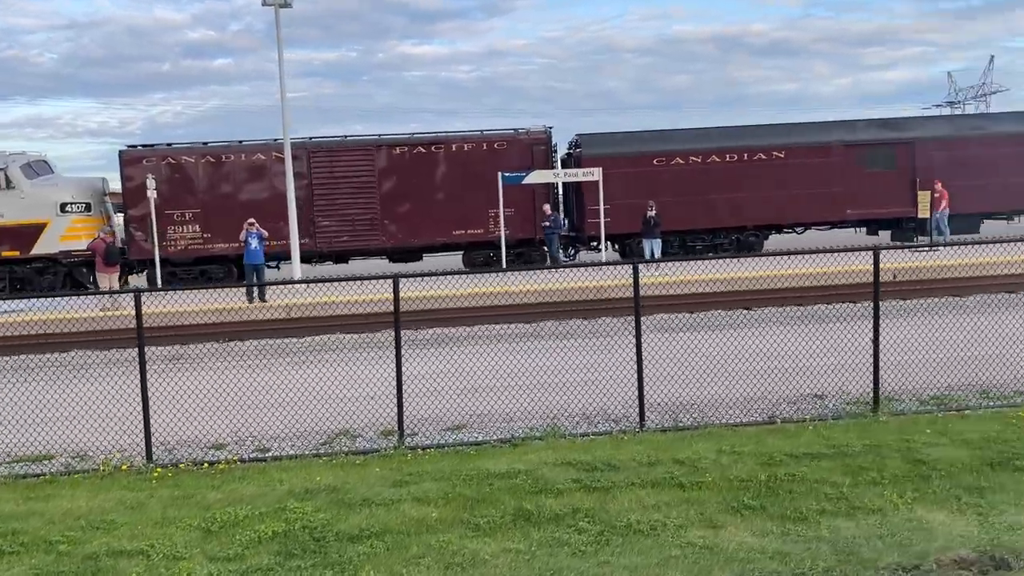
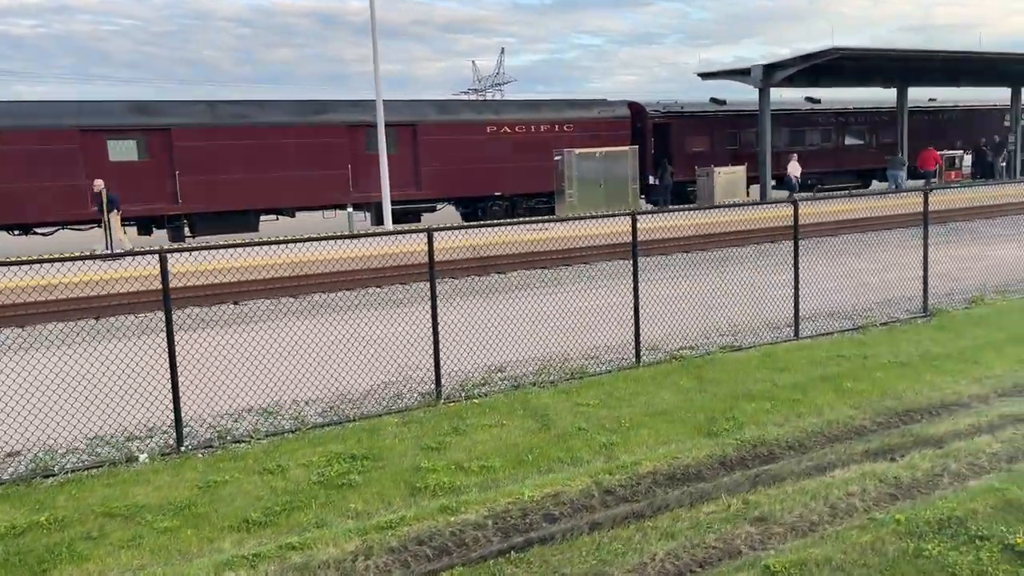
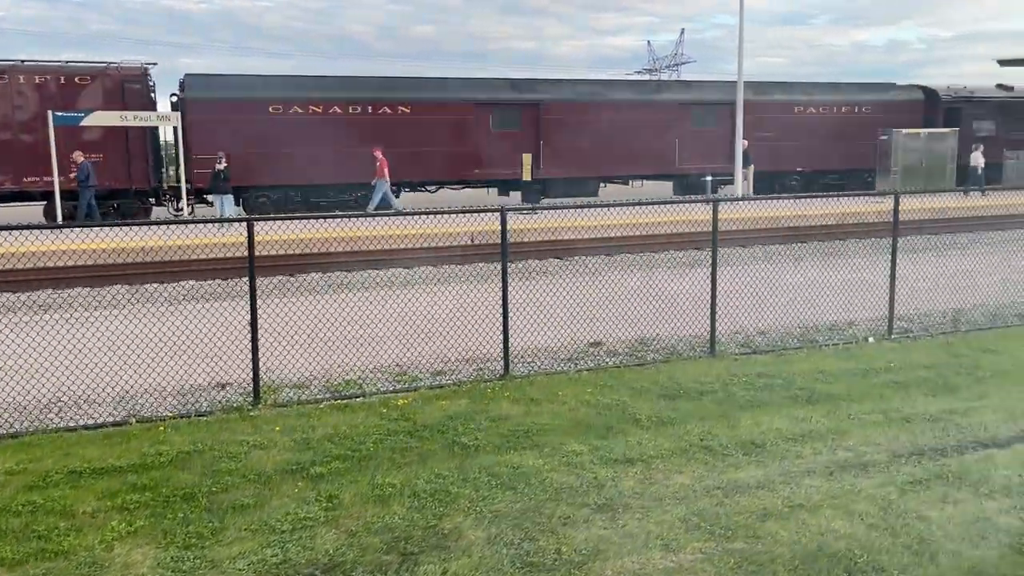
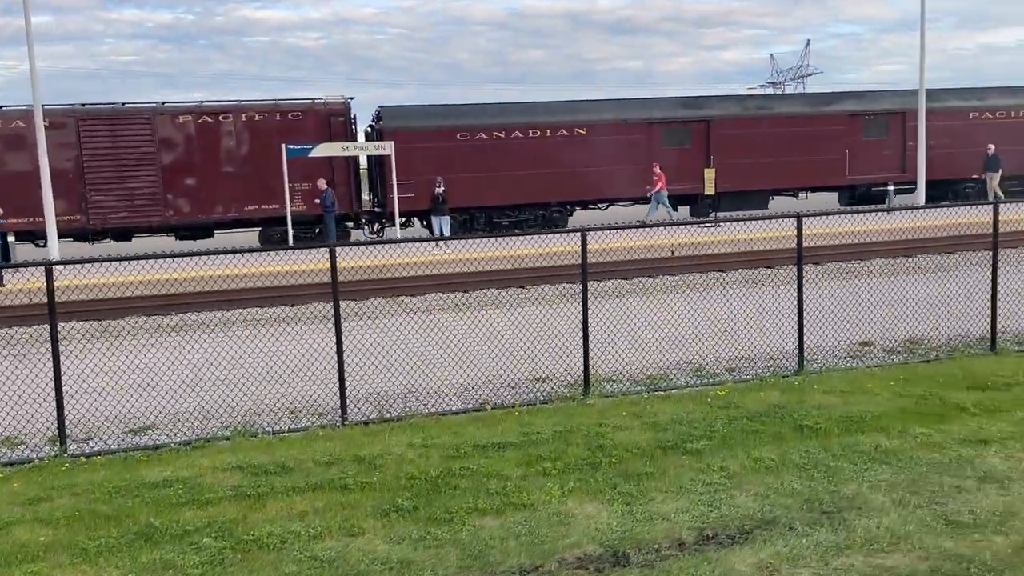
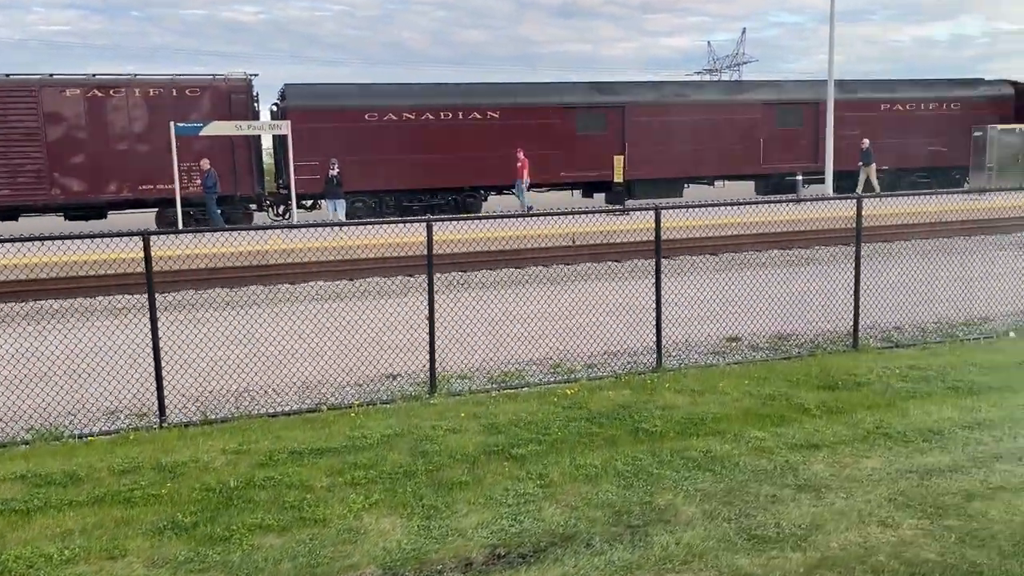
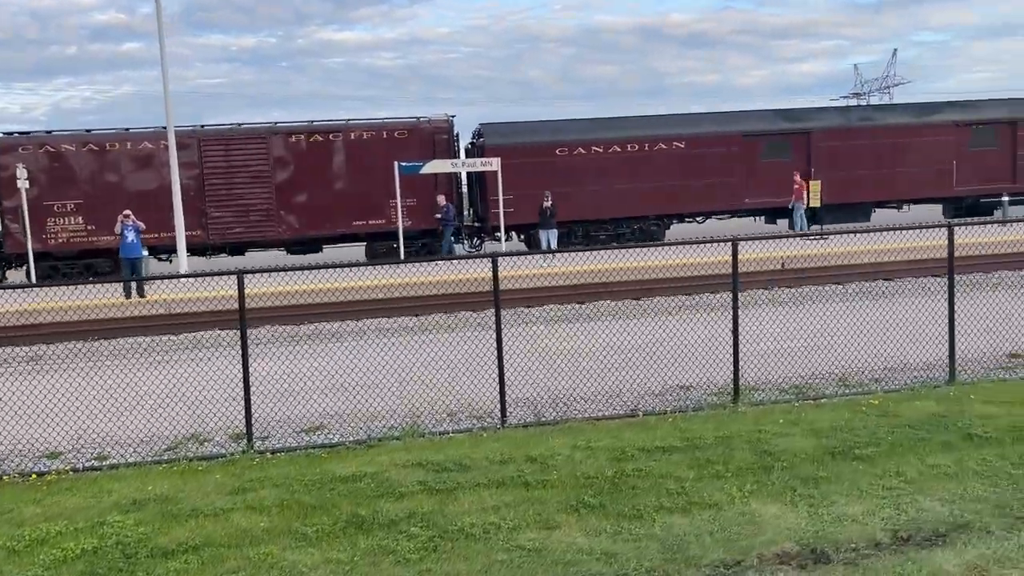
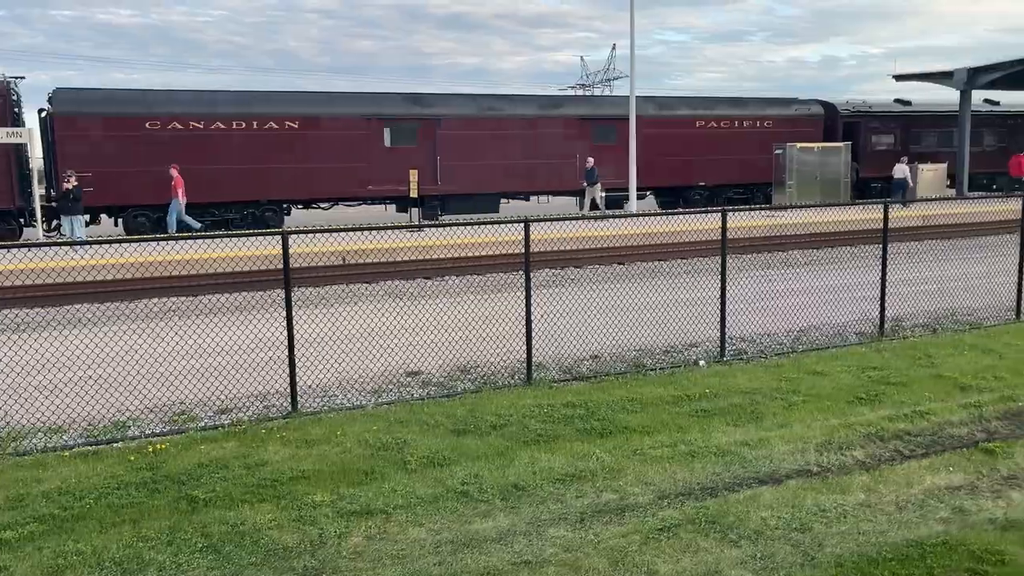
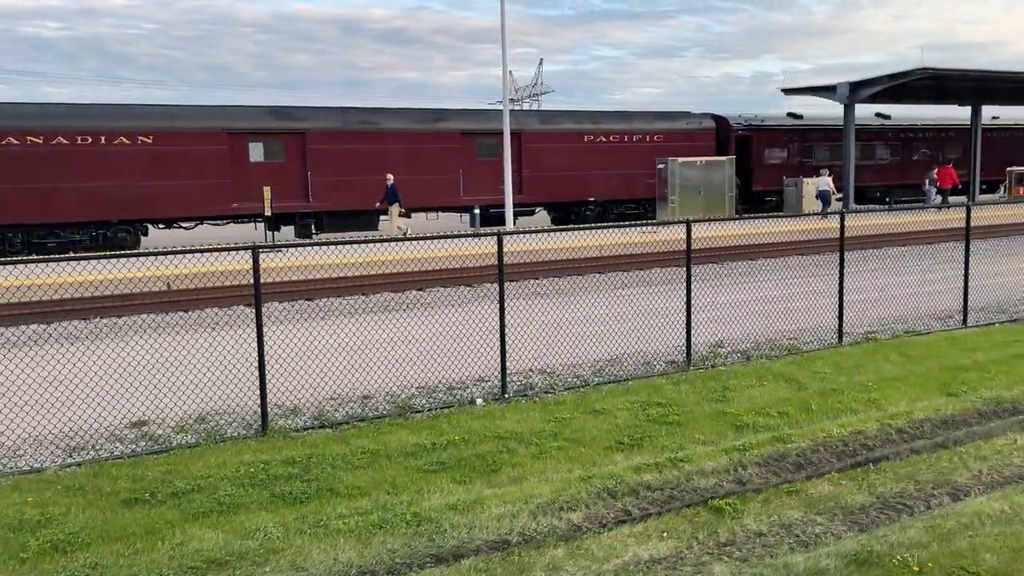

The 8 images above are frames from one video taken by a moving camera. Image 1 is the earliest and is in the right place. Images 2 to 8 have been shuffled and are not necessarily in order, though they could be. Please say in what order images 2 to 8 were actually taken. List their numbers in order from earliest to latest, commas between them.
6, 4, 5, 3, 7, 8, 2
